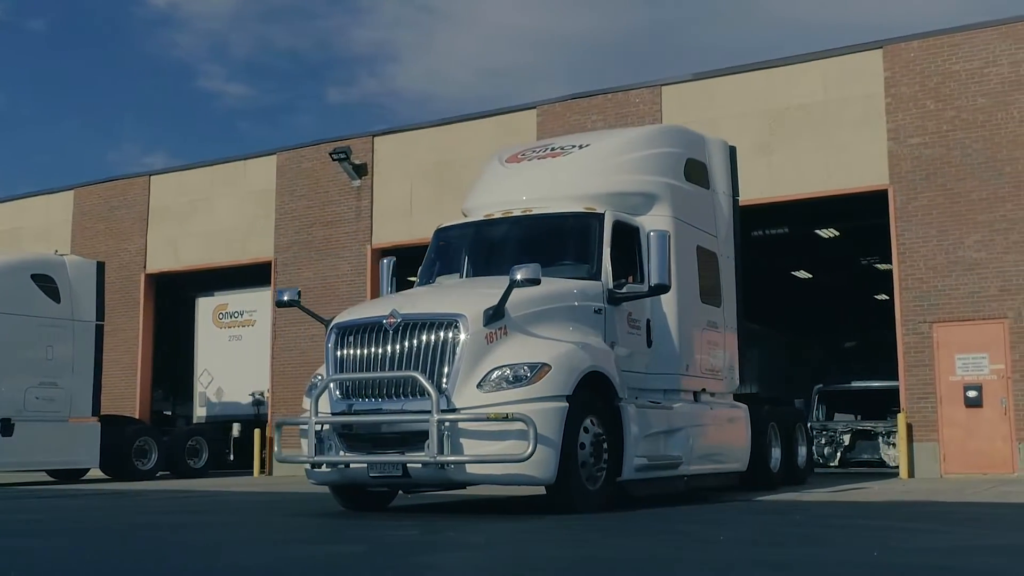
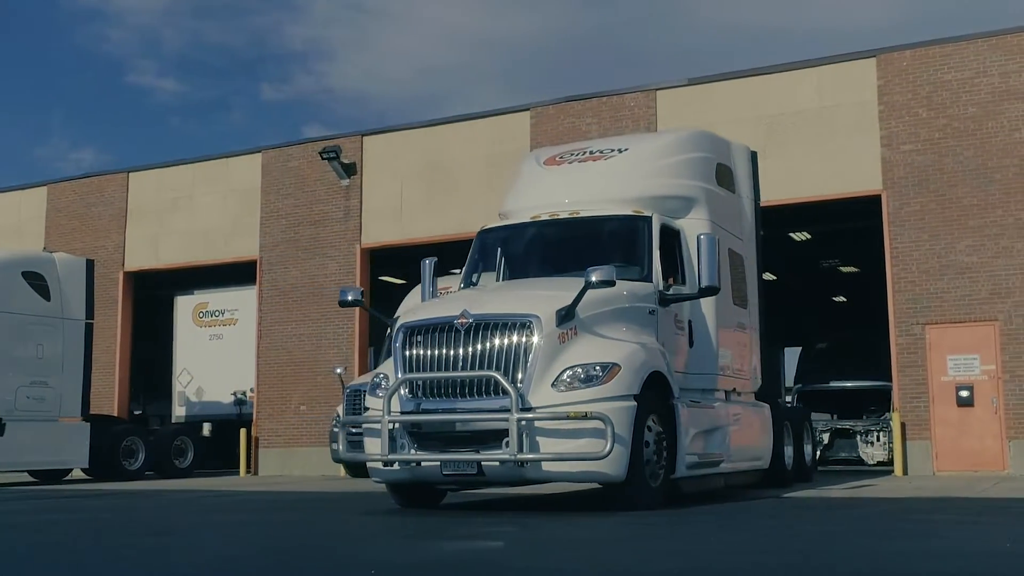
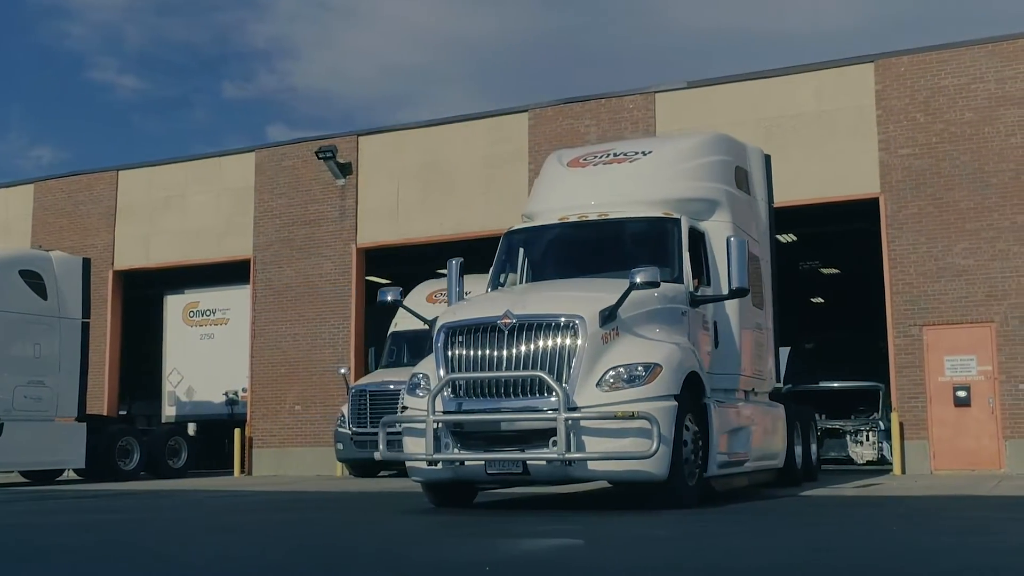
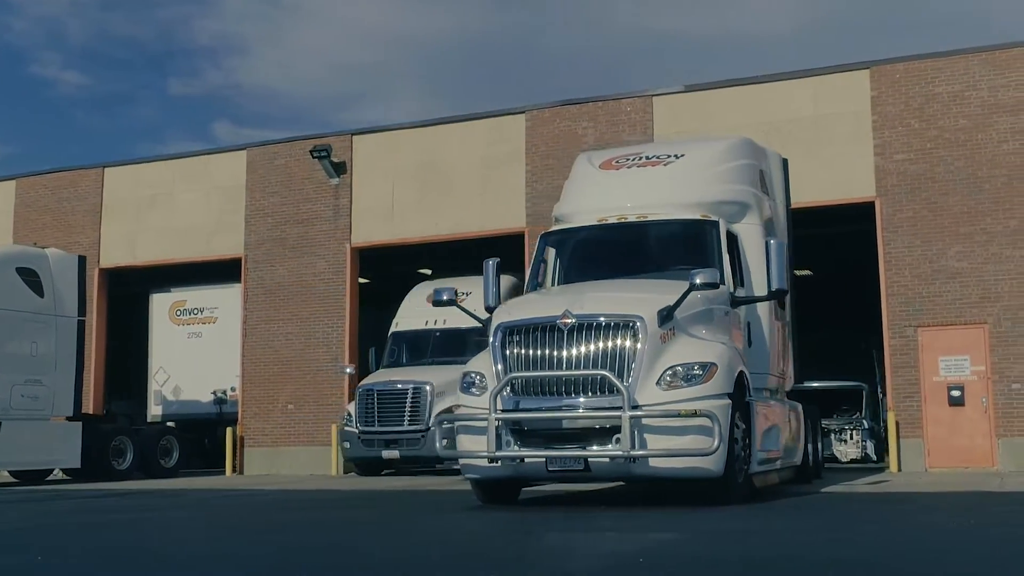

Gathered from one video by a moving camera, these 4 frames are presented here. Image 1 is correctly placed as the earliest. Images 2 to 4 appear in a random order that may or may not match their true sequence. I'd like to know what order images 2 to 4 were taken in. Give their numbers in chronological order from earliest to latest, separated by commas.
2, 3, 4
